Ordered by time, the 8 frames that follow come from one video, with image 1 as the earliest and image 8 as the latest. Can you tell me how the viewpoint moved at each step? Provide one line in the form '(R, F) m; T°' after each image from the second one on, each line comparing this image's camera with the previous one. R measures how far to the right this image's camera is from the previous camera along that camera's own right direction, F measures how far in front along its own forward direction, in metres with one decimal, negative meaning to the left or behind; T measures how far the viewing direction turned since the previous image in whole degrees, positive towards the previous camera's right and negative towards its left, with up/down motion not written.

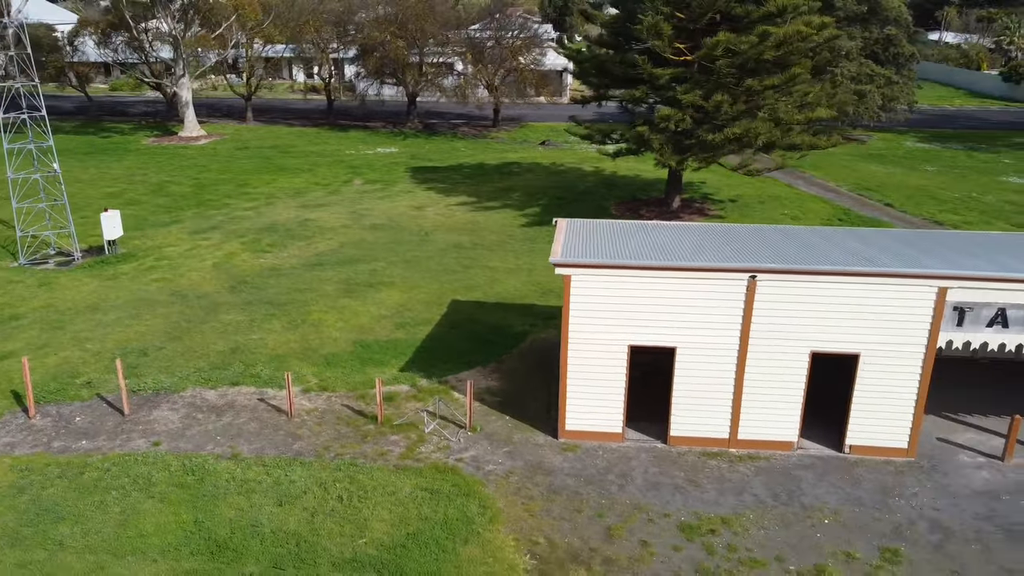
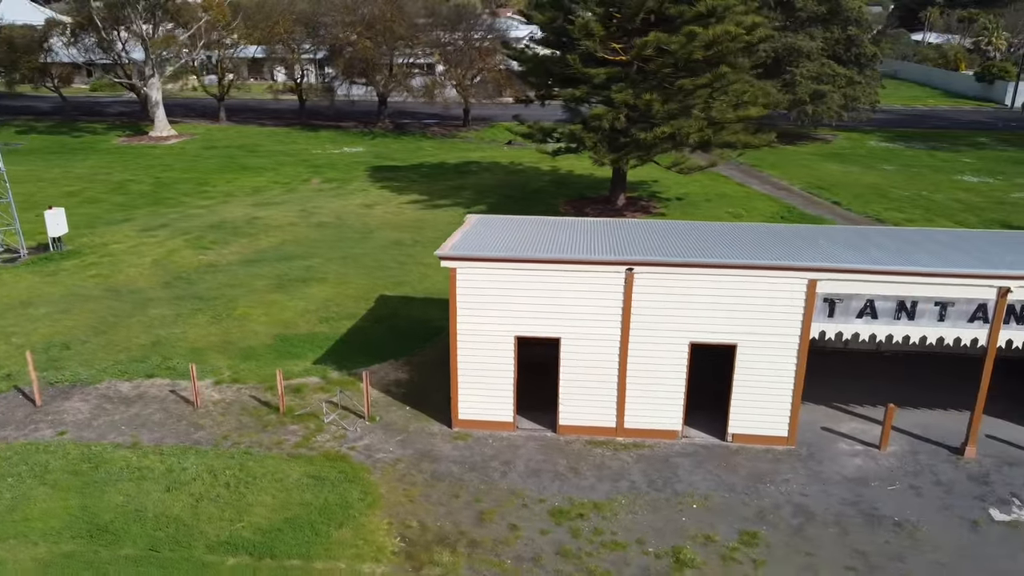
(+1.8, -0.4) m; 0°
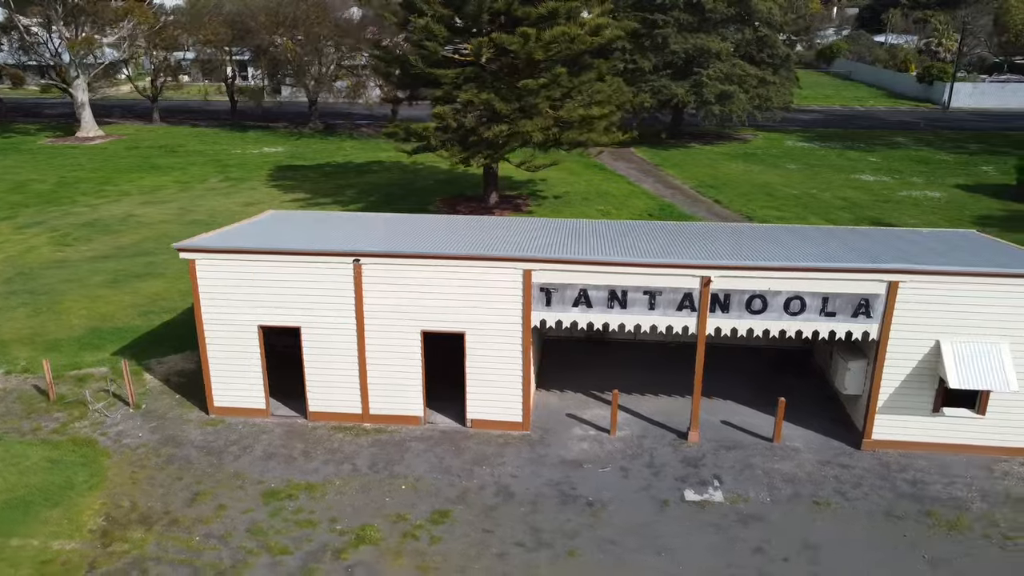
(+4.3, -0.5) m; 0°
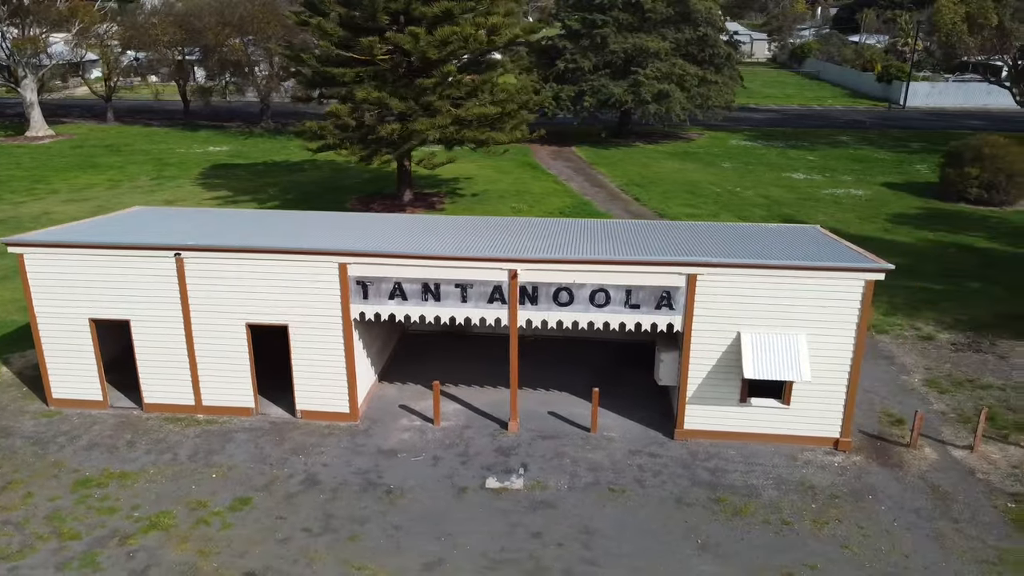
(+3.0, -0.3) m; 0°
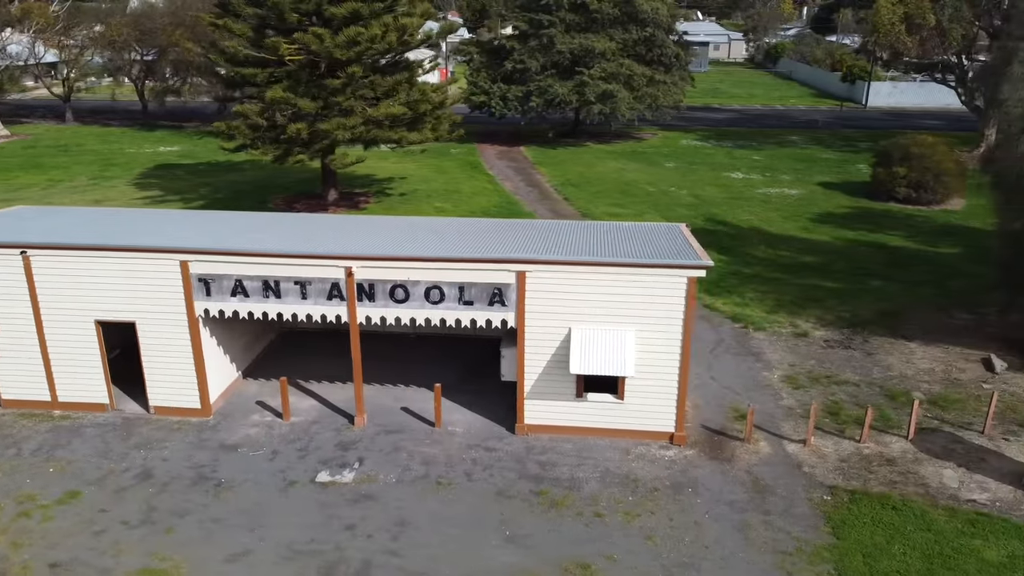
(+2.6, -0.2) m; 0°
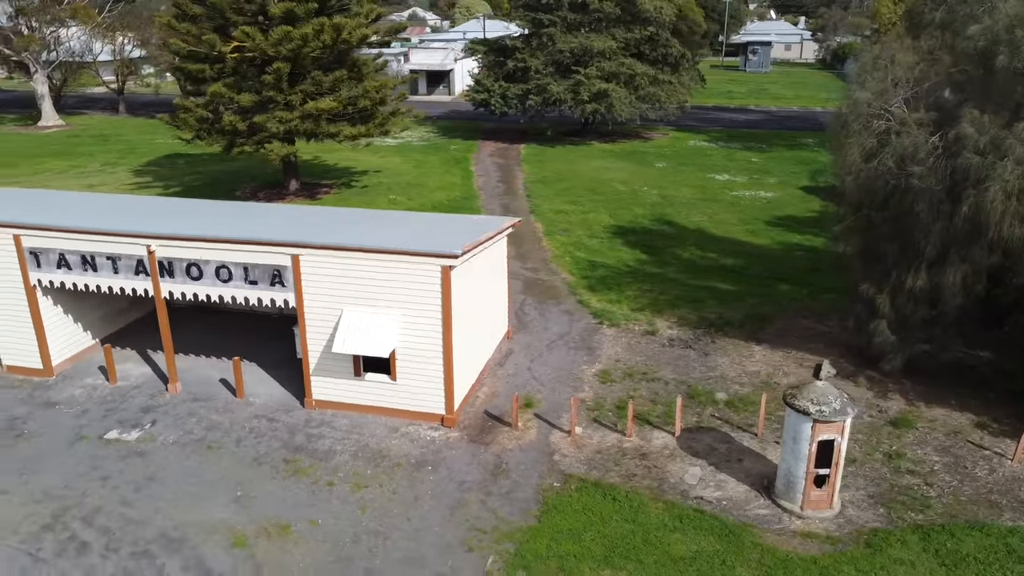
(+5.4, -0.4) m; -7°
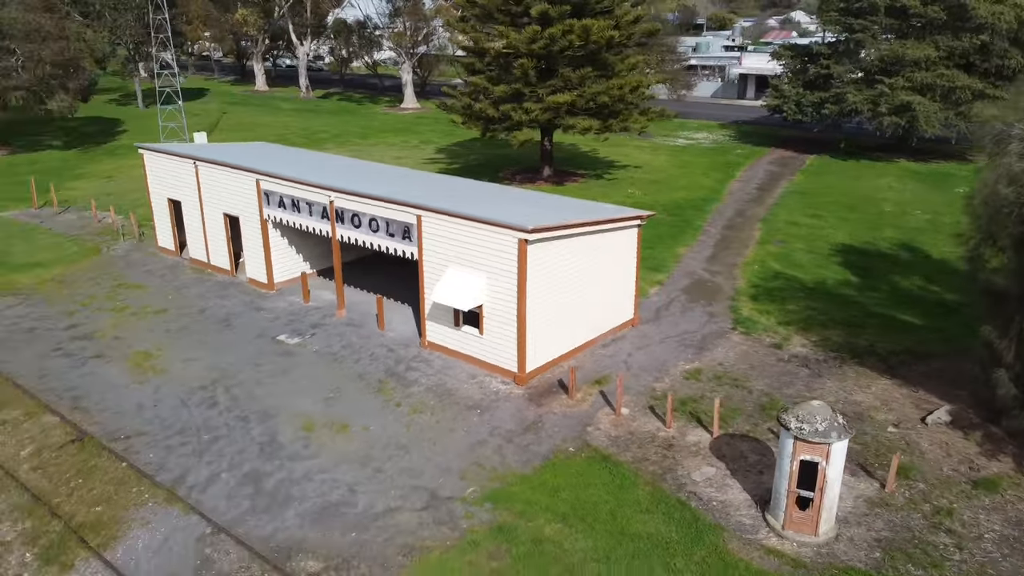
(+5.0, -0.3) m; -25°
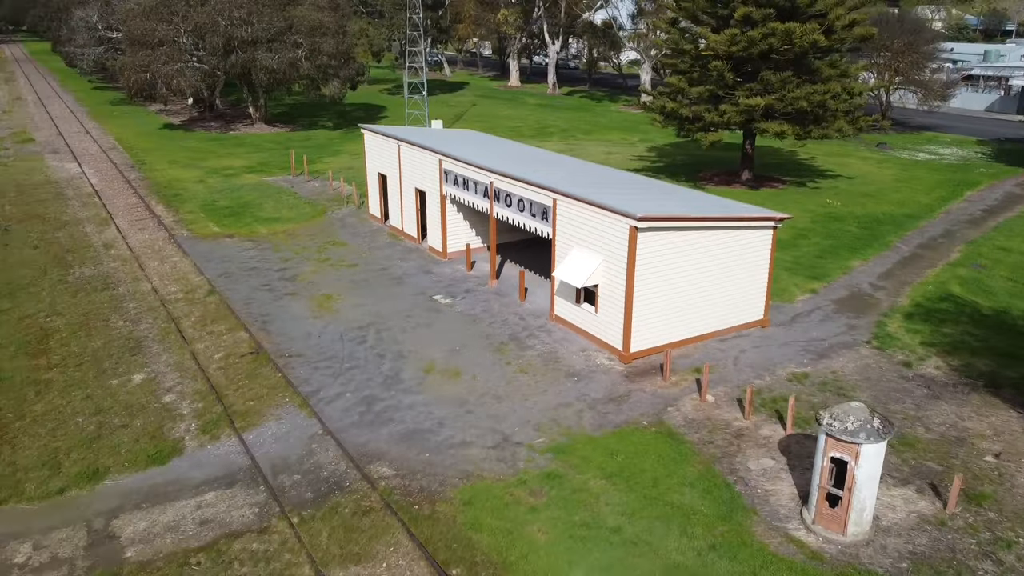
(+2.8, -1.1) m; -18°
